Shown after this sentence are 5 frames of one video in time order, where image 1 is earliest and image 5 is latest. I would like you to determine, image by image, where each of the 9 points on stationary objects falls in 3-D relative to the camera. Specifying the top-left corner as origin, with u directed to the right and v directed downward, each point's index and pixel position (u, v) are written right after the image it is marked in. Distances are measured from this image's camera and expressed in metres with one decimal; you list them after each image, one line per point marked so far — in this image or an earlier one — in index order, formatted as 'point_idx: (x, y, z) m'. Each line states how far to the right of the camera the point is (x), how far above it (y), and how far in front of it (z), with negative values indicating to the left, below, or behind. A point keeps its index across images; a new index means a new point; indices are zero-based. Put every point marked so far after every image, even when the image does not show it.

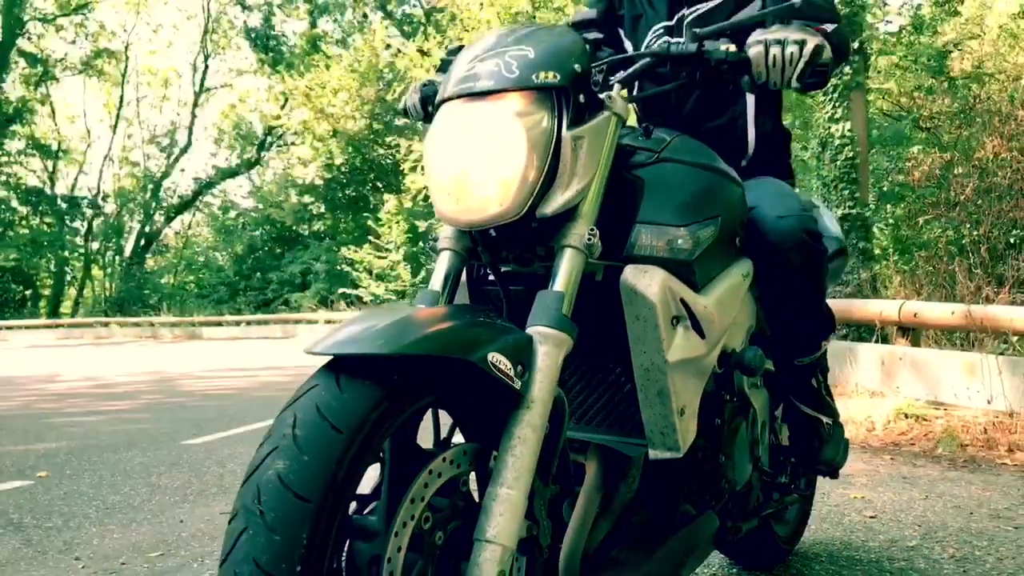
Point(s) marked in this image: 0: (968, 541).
0: (+1.6, -0.9, +3.2) m
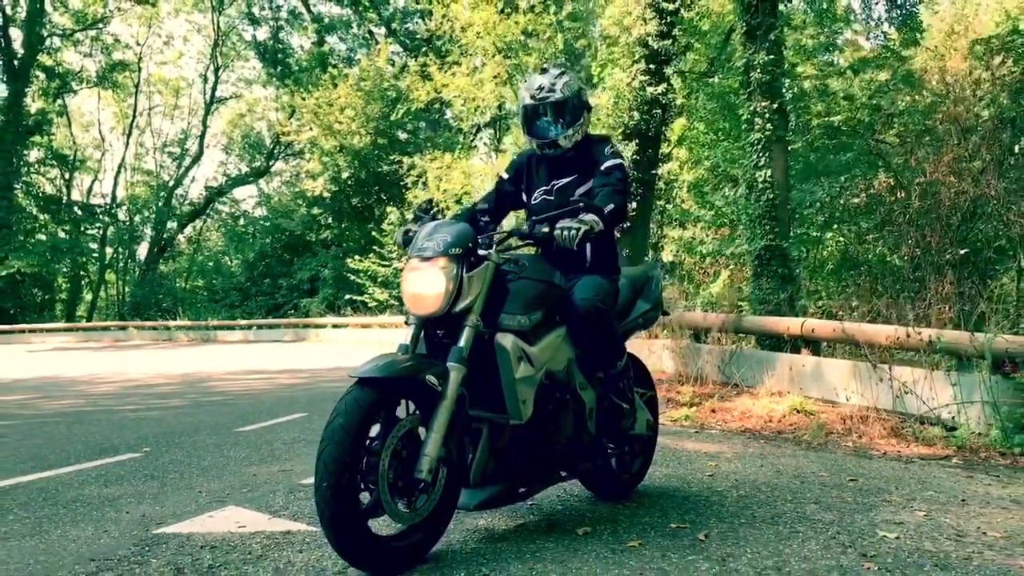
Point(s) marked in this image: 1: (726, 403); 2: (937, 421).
0: (+1.3, -1.1, +5.0) m
1: (+2.1, -1.1, +9.0) m
2: (+3.4, -1.0, +7.3) m
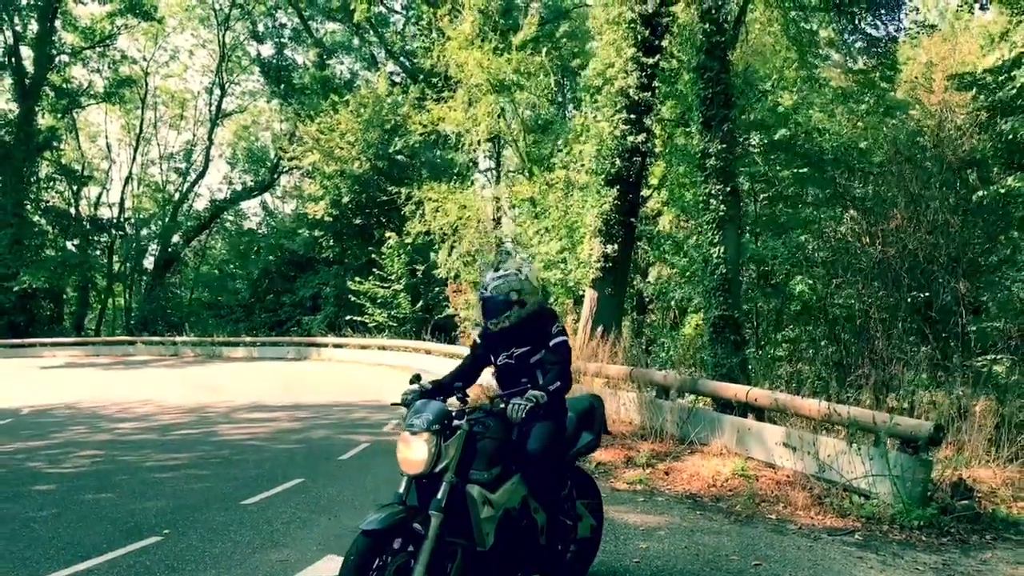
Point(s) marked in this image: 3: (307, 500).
0: (+1.0, -1.9, +6.0) m
1: (+1.8, -1.9, +10.0) m
2: (+3.1, -1.8, +8.3) m
3: (-1.8, -1.9, +8.1) m
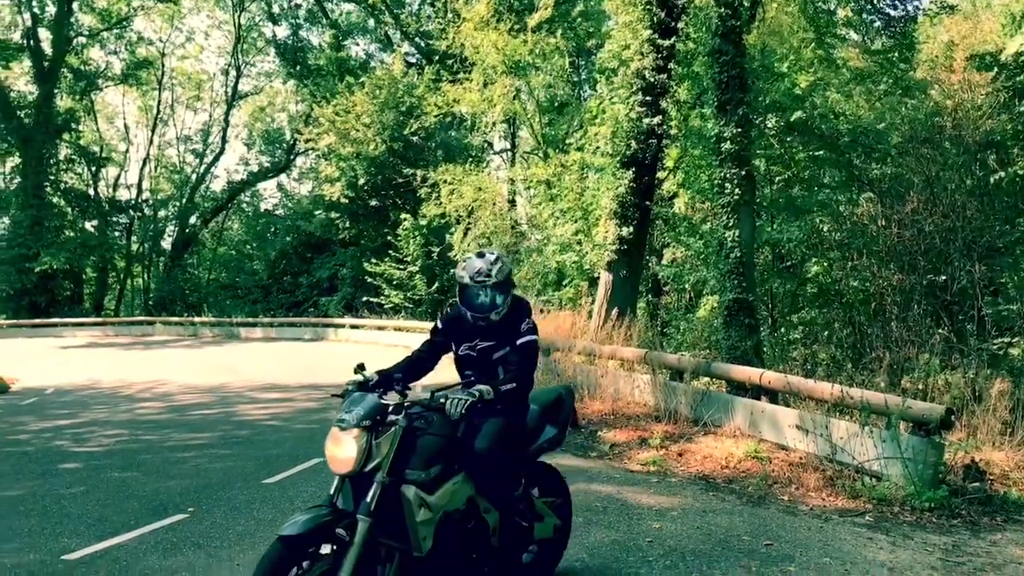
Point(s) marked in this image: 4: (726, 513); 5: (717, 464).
0: (+1.1, -1.8, +6.1) m
1: (+2.0, -1.7, +10.2) m
2: (+3.2, -1.7, +8.4) m
3: (-1.7, -1.7, +8.3) m
4: (+1.7, -1.8, +7.5) m
5: (+2.1, -1.8, +9.4) m
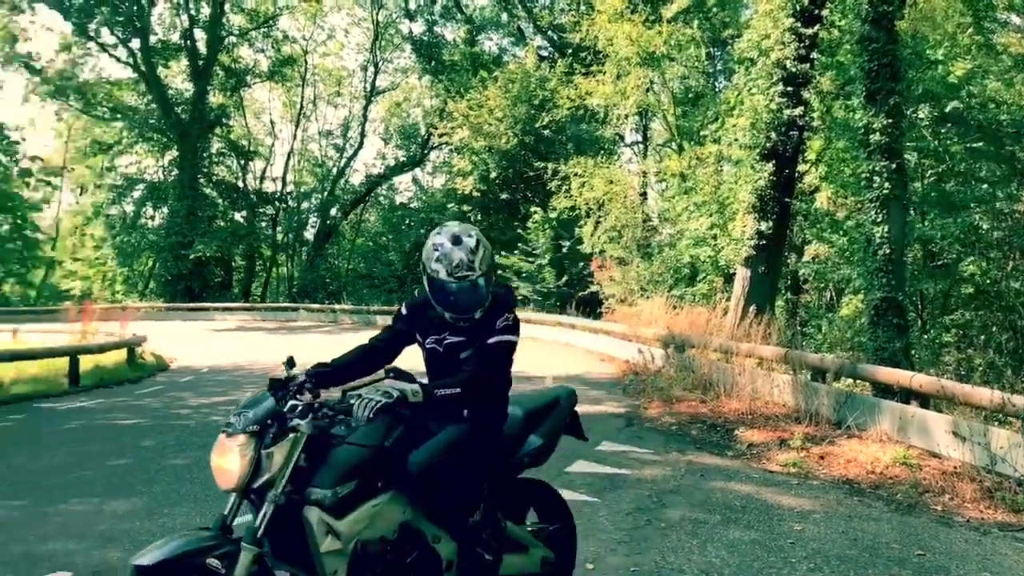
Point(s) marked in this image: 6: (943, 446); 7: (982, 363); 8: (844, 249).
0: (+2.1, -1.8, +5.9) m
1: (+3.4, -1.7, +9.8) m
2: (+4.4, -1.7, +7.9) m
3: (-0.4, -1.6, +8.4) m
4: (+2.8, -1.8, +7.2) m
5: (+3.4, -1.8, +9.0) m
6: (+4.2, -1.5, +9.0) m
7: (+5.7, -0.9, +11.1) m
8: (+7.0, +0.9, +19.7) m
